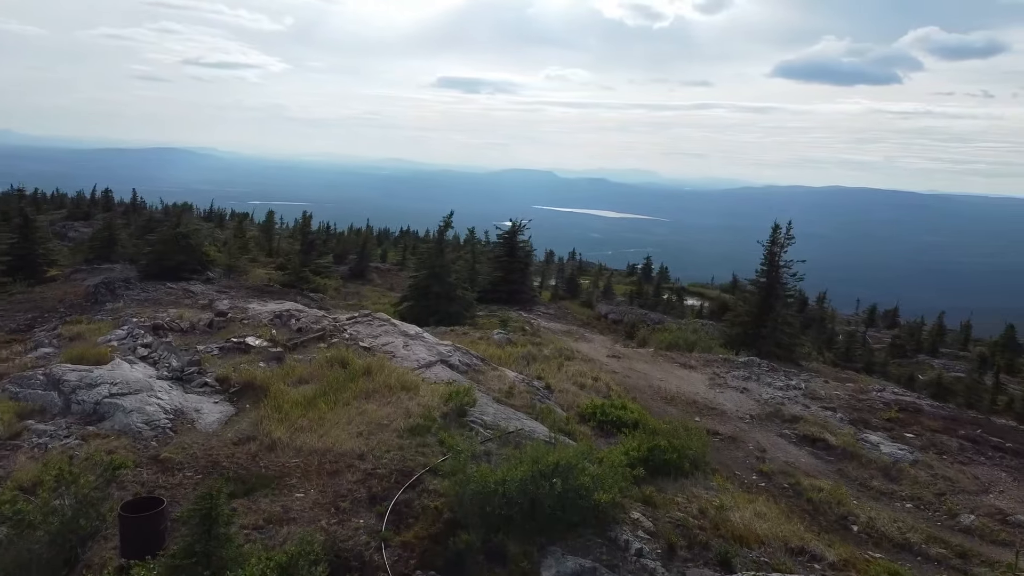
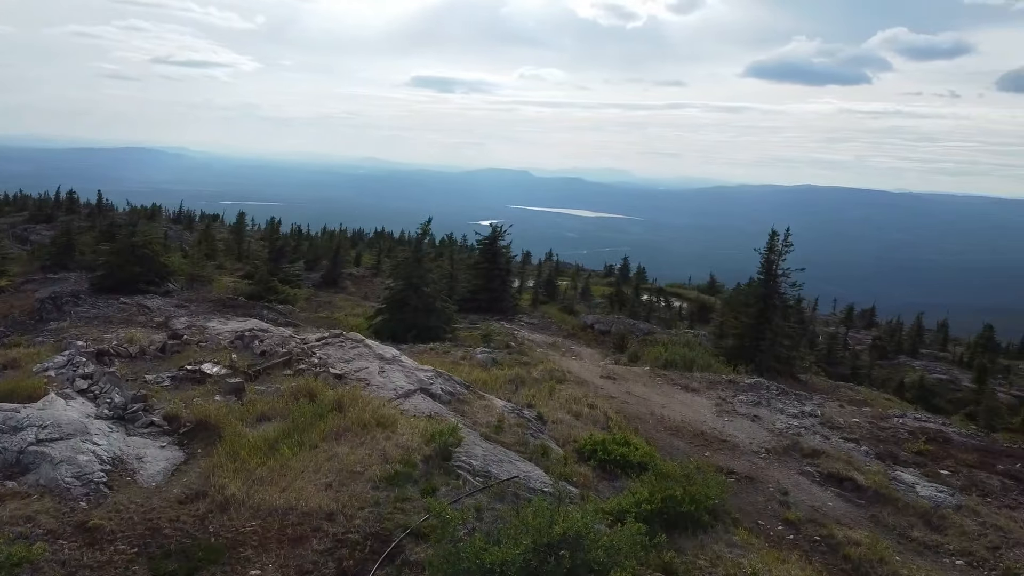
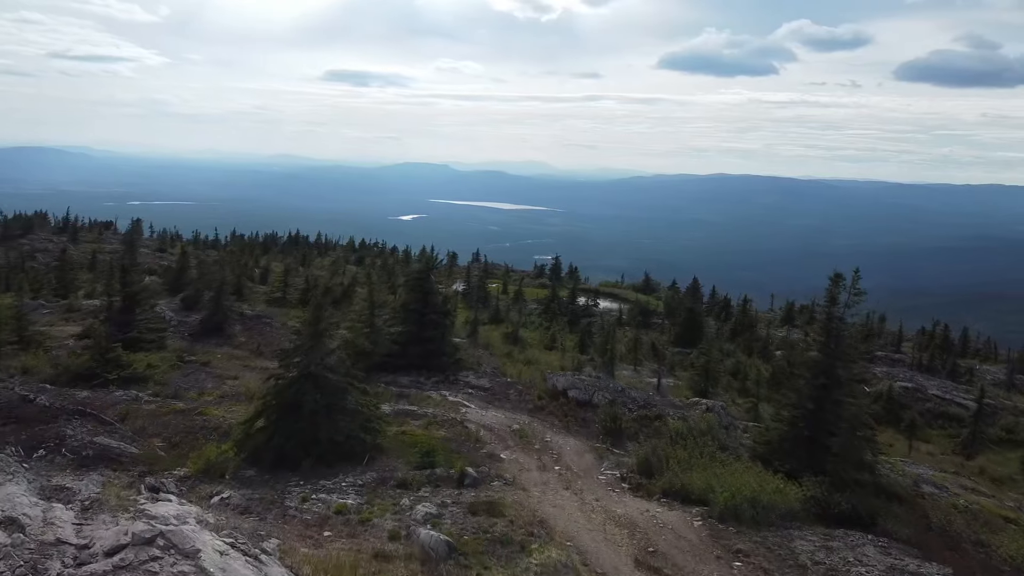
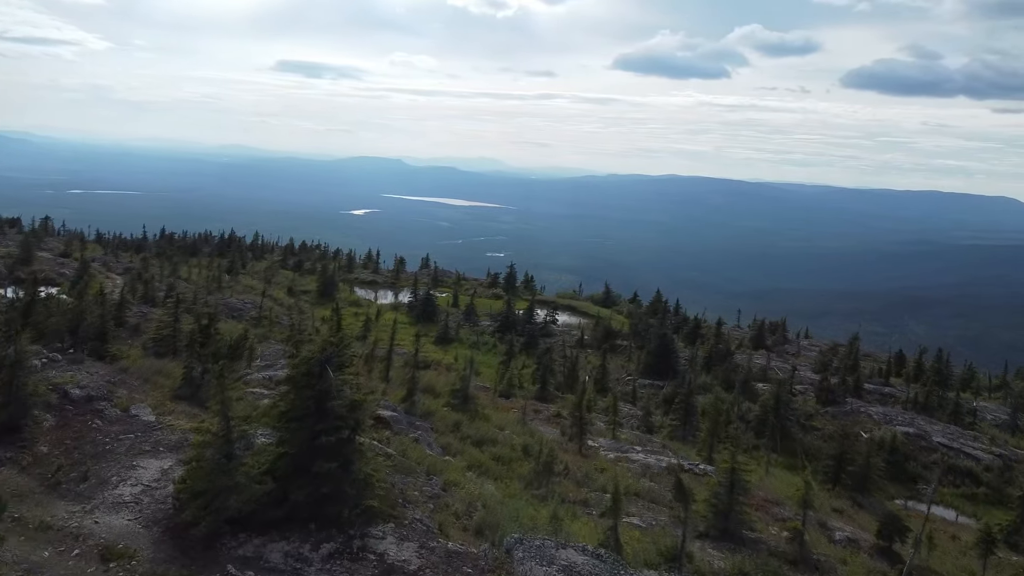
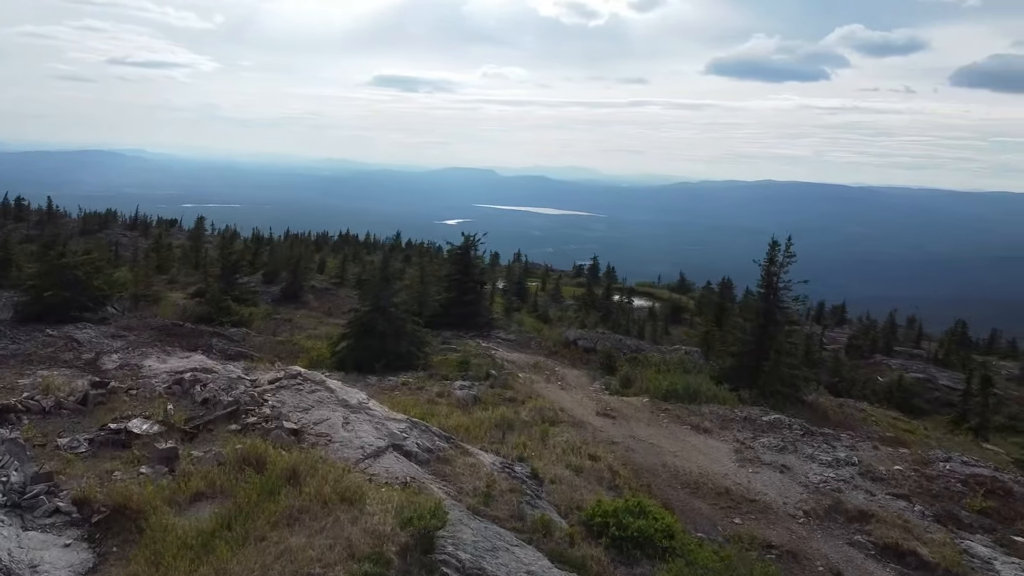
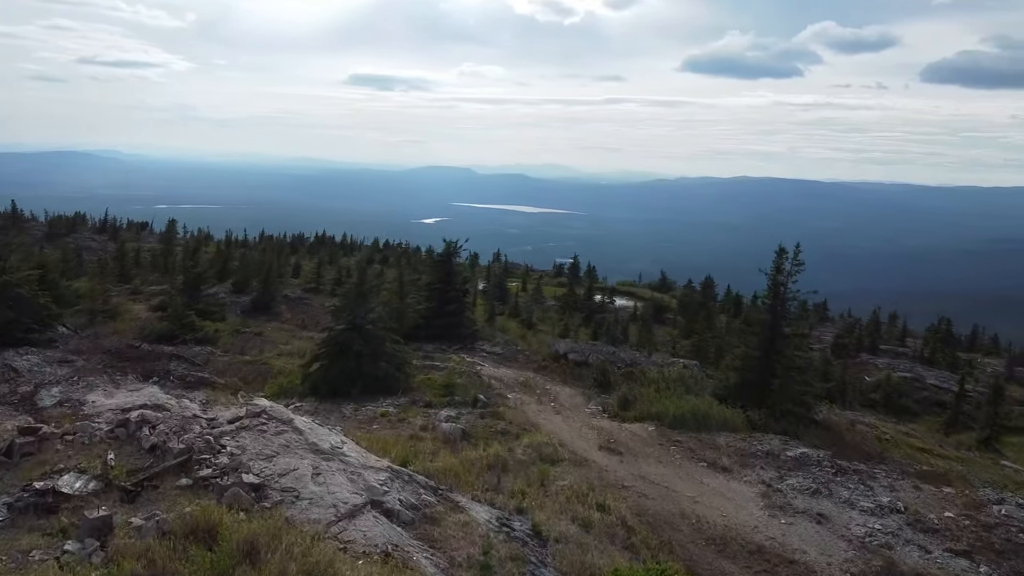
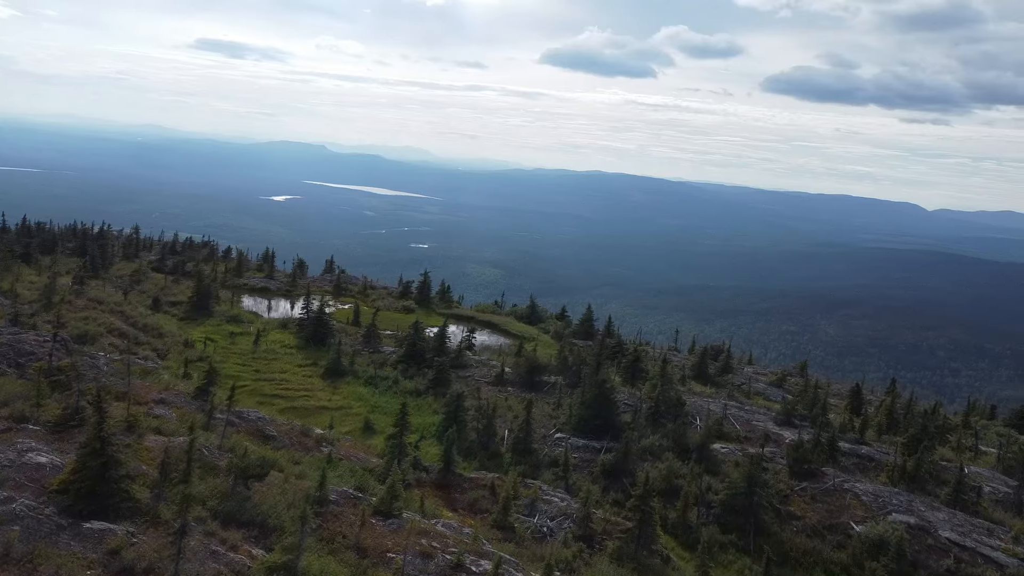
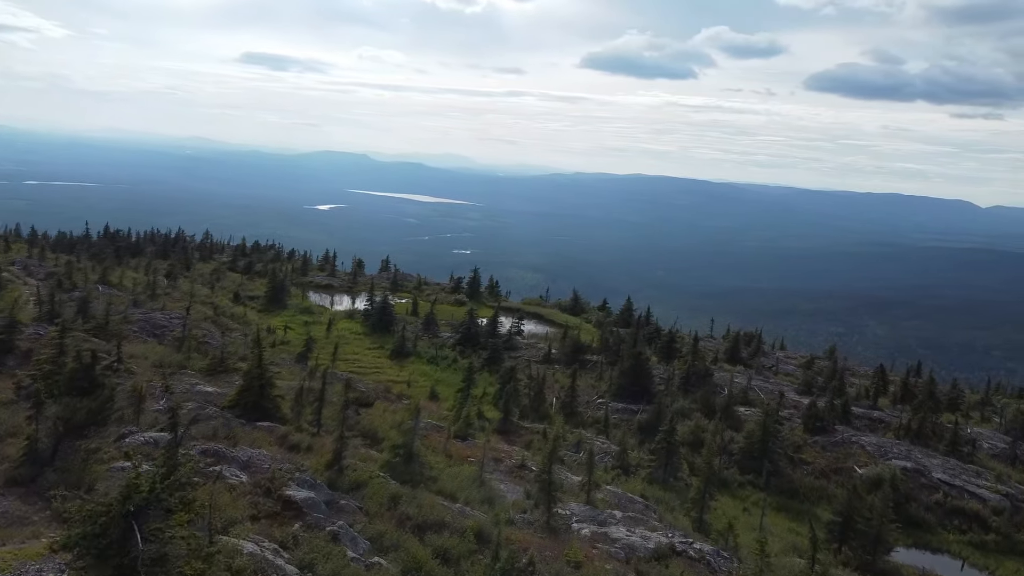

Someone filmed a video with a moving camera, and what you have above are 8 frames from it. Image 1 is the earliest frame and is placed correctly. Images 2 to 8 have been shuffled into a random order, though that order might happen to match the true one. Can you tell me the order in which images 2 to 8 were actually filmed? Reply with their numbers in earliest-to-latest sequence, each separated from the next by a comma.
2, 5, 6, 3, 4, 8, 7
